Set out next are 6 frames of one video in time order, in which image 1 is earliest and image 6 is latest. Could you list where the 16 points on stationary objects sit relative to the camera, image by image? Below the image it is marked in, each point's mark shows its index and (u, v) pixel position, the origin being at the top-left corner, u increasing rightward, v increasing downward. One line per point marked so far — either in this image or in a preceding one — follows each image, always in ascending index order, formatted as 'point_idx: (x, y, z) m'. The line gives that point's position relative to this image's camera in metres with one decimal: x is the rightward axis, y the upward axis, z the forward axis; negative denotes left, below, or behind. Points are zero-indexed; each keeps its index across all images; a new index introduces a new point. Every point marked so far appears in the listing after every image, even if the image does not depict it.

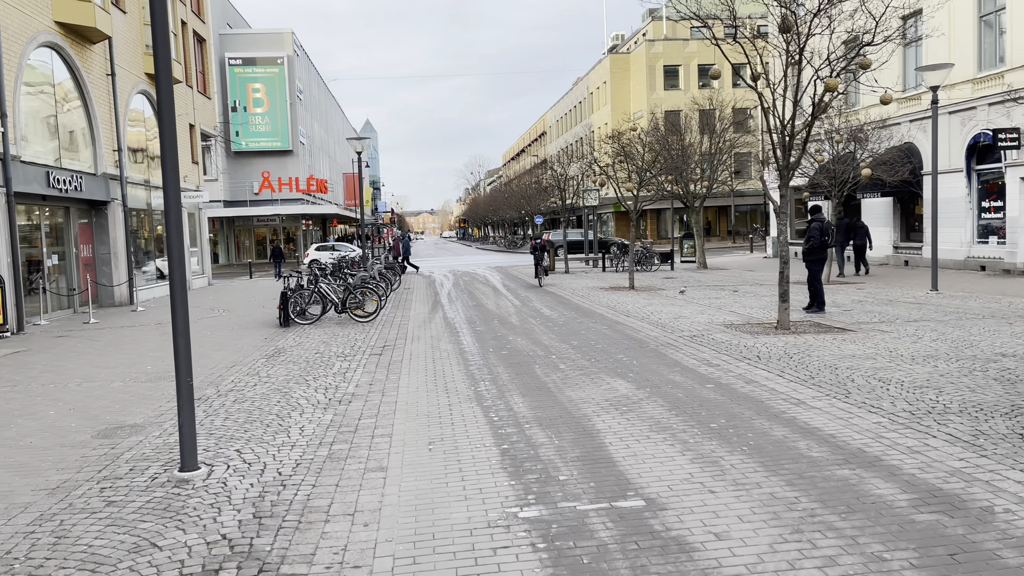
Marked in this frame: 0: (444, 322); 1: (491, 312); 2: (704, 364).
0: (-1.2, -0.6, +14.2) m
1: (-0.4, -0.5, +15.2) m
2: (+2.1, -0.8, +8.4) m
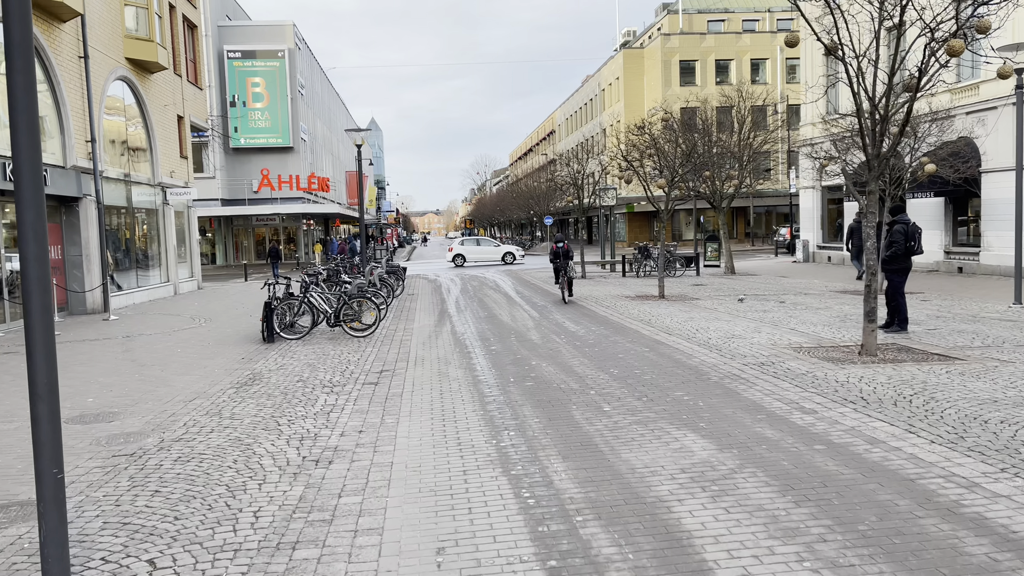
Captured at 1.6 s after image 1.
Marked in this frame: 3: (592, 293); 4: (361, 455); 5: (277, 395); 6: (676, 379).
0: (-0.9, -0.8, +12.2) m
1: (-0.1, -0.6, +13.2) m
2: (+2.3, -1.0, +6.4) m
3: (+1.8, -0.1, +18.2) m
4: (-1.1, -1.3, +5.9) m
5: (-2.4, -1.1, +8.2) m
6: (+1.7, -0.9, +8.0) m
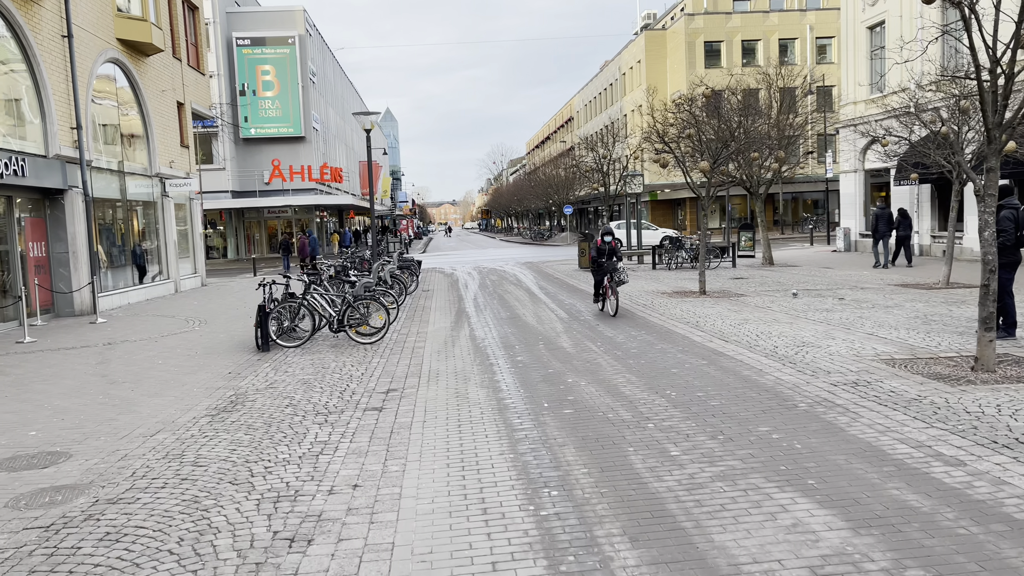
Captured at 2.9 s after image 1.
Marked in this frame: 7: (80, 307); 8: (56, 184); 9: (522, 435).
0: (-0.6, -0.8, +10.6) m
1: (+0.3, -0.6, +11.6) m
2: (+2.6, -1.0, +4.8) m
3: (+2.3, 0.0, +16.5) m
4: (-0.9, -1.3, +4.4) m
5: (-2.1, -1.2, +6.7) m
6: (+1.9, -1.0, +6.4) m
7: (-9.0, -0.4, +16.3) m
8: (-9.1, +2.1, +15.7) m
9: (+0.1, -1.1, +6.1) m
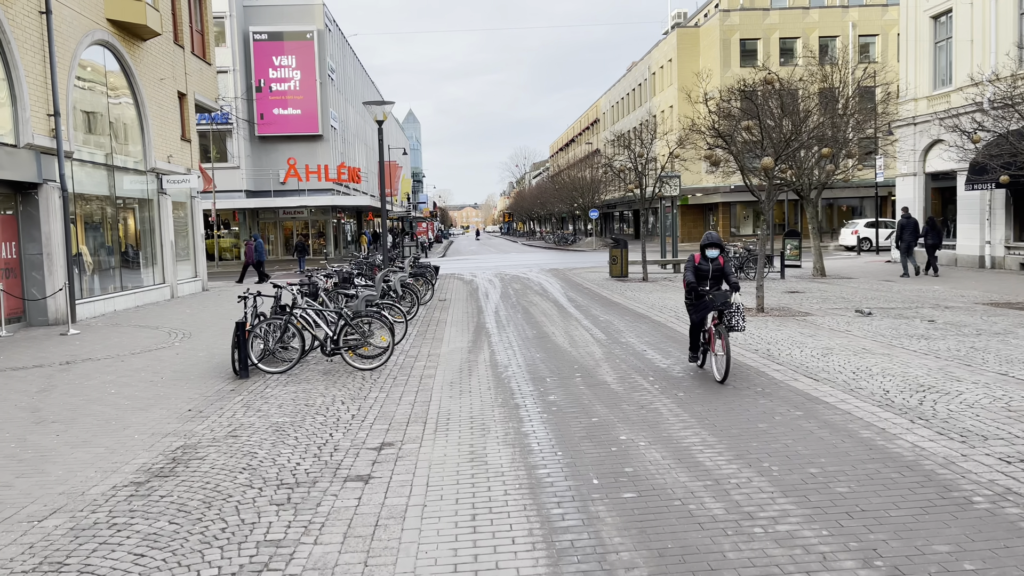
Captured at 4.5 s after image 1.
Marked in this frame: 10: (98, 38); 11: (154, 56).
0: (-0.2, -1.0, +8.7) m
1: (+0.7, -0.8, +9.6) m
2: (+2.7, -1.2, +2.8) m
3: (+2.8, -0.3, +14.5) m
4: (-0.7, -1.5, +2.4) m
5: (-1.9, -1.3, +4.7) m
6: (+2.2, -1.2, +4.4) m
7: (-8.5, -0.5, +14.6) m
8: (-8.6, +2.0, +13.9) m
9: (+0.3, -1.3, +4.1) m
10: (-8.8, +5.3, +16.8) m
11: (-9.0, +5.8, +19.7) m
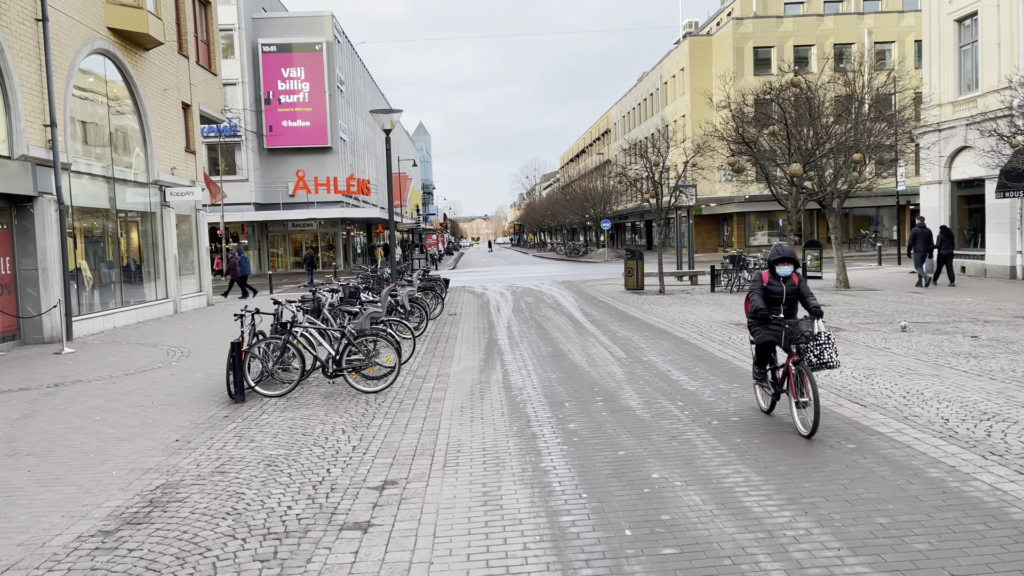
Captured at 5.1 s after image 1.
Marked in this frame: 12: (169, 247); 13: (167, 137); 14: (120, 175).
0: (-0.1, -1.2, +8.0) m
1: (+0.8, -1.0, +9.0) m
2: (+2.8, -1.3, +2.1) m
3: (+3.1, -0.5, +13.8) m
4: (-0.7, -1.6, +1.8) m
5: (-1.8, -1.5, +4.1) m
6: (+2.3, -1.3, +3.7) m
7: (-8.2, -0.8, +14.0) m
8: (-8.3, +1.7, +13.4) m
9: (+0.4, -1.4, +3.4) m
10: (-8.6, +5.0, +16.3) m
11: (-8.7, +5.4, +19.2) m
12: (-8.7, +1.1, +20.0) m
13: (-8.7, +3.8, +19.9) m
14: (-8.8, +2.5, +17.6) m
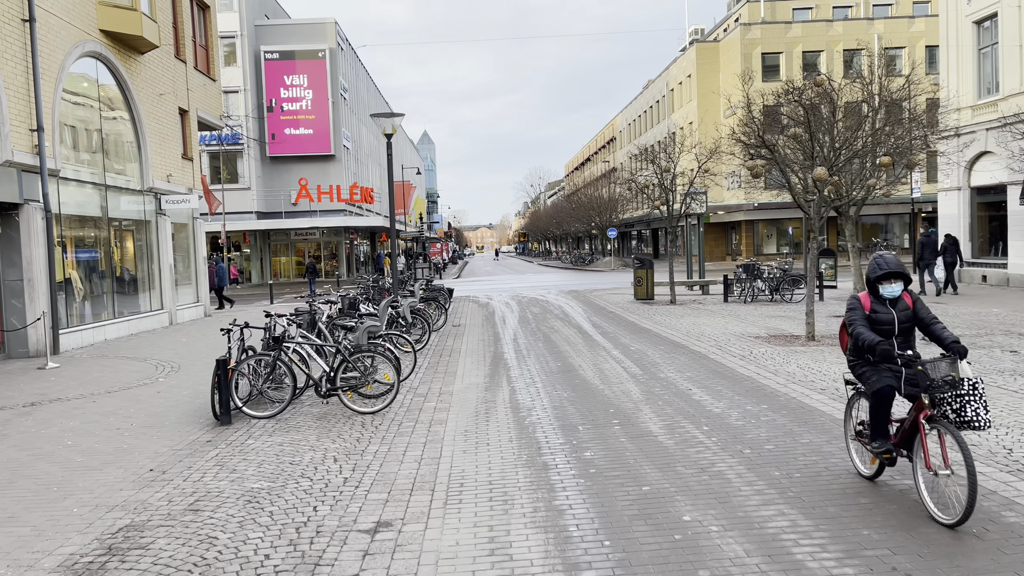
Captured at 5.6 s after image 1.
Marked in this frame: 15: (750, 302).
0: (0.0, -1.3, +7.4) m
1: (+0.9, -1.1, +8.3) m
2: (+2.9, -1.4, +1.4) m
3: (+3.2, -0.7, +13.1) m
4: (-0.6, -1.6, +1.1) m
5: (-1.8, -1.5, +3.4) m
6: (+2.3, -1.3, +3.0) m
7: (-8.1, -1.0, +13.4) m
8: (-8.2, +1.5, +12.8) m
9: (+0.4, -1.5, +2.8) m
10: (-8.5, +4.8, +15.8) m
11: (-8.5, +5.2, +18.7) m
12: (-8.5, +0.8, +19.4) m
13: (-8.6, +3.6, +19.3) m
14: (-8.6, +2.3, +17.0) m
15: (+5.6, -0.4, +18.4) m
